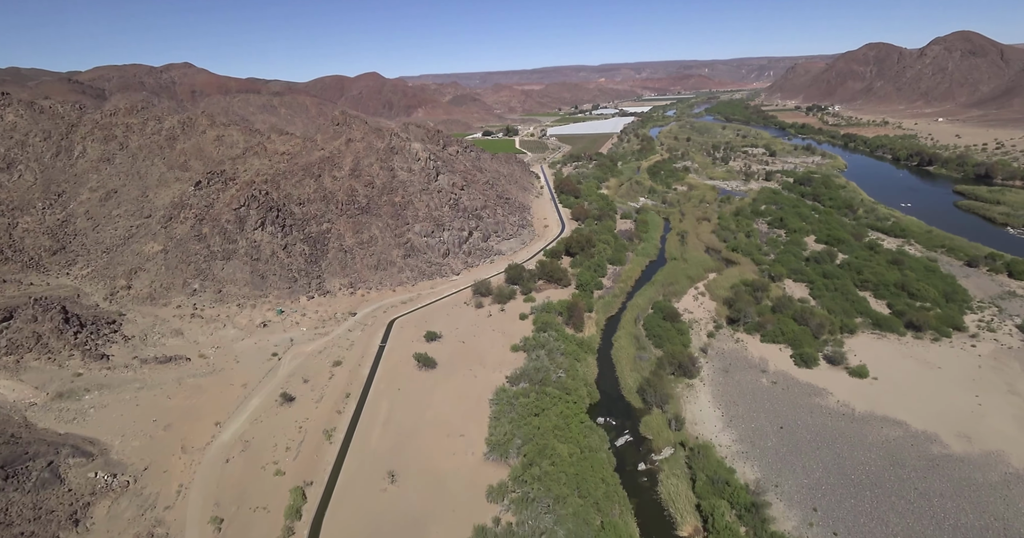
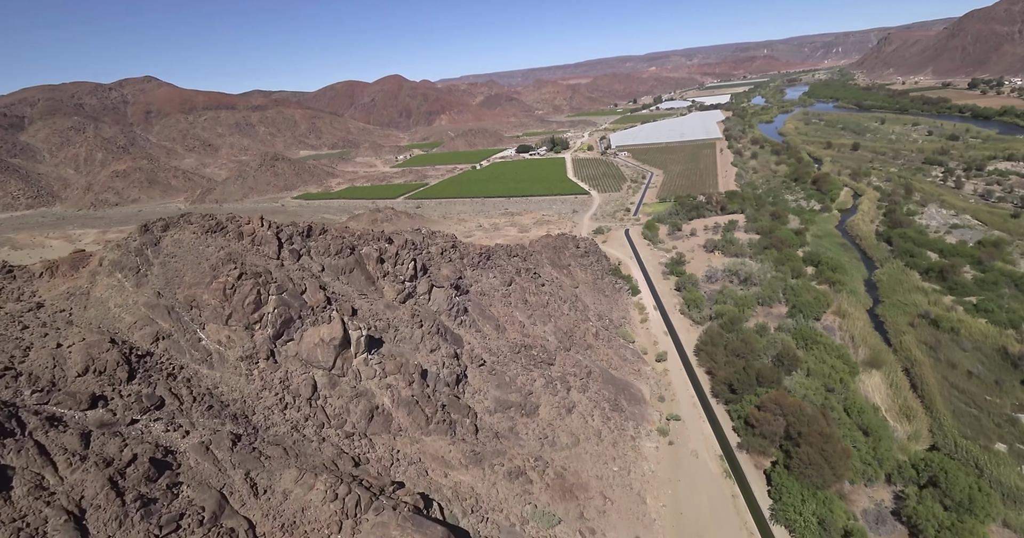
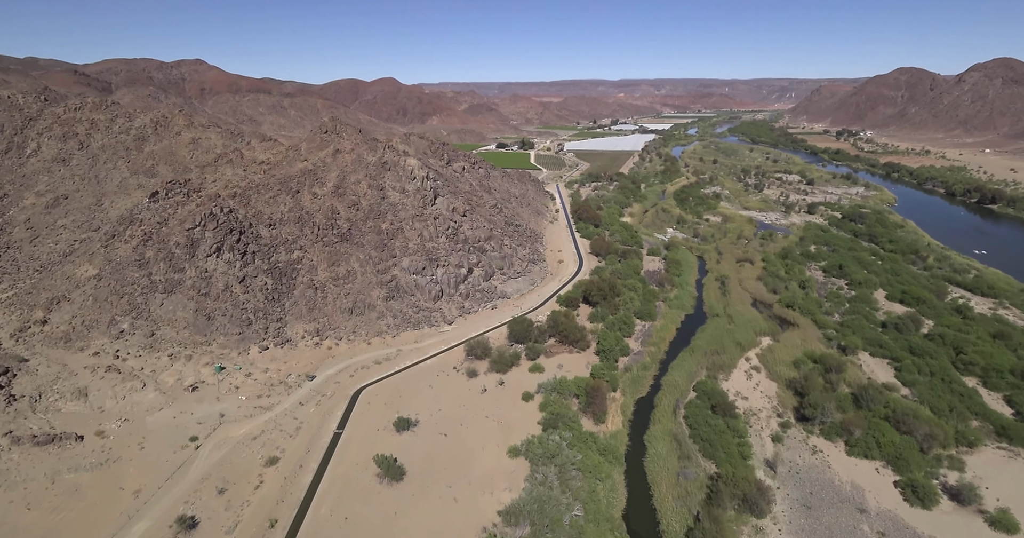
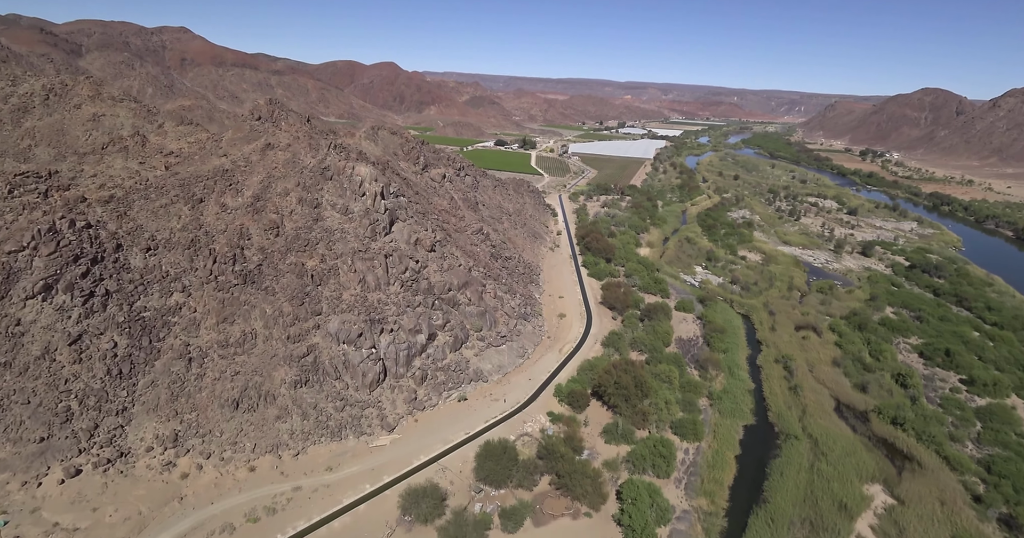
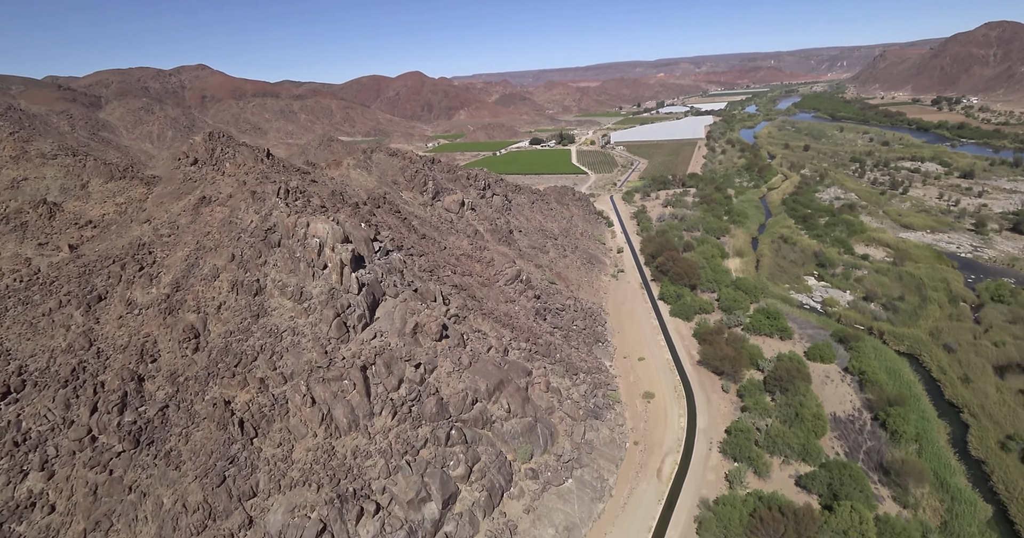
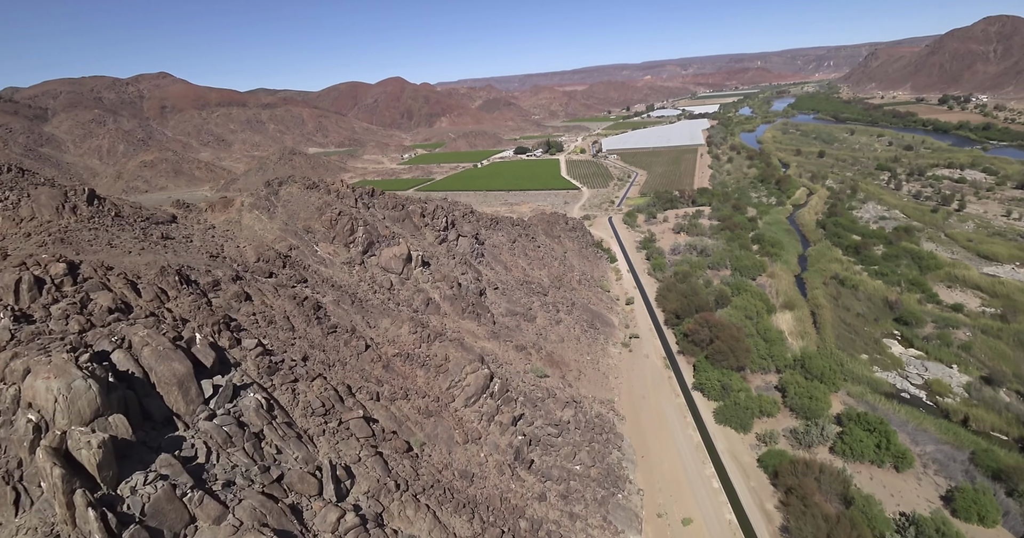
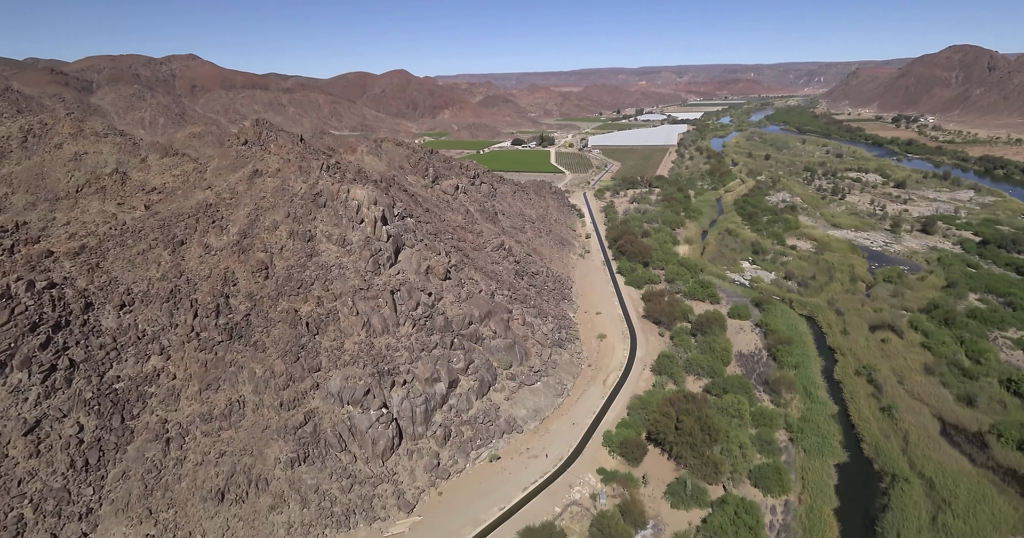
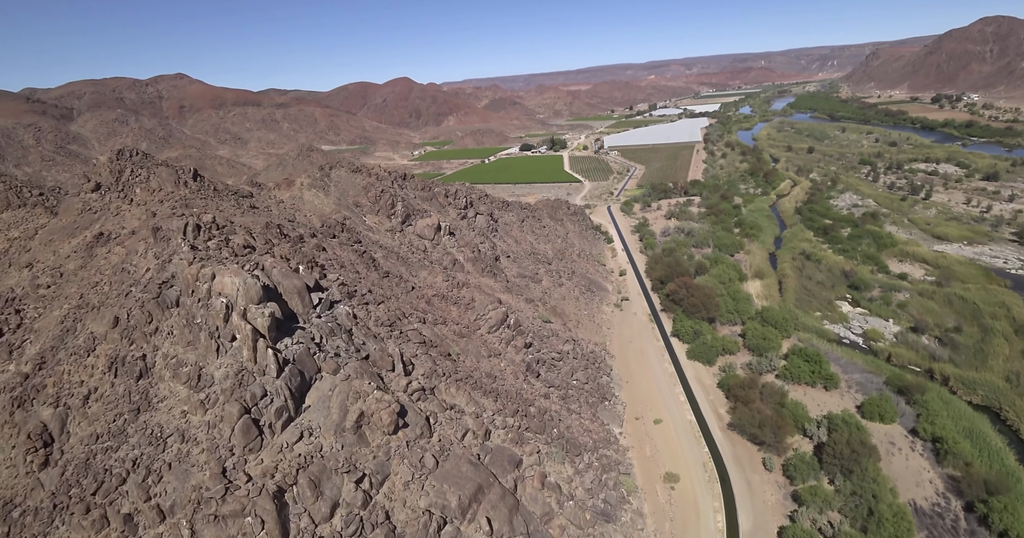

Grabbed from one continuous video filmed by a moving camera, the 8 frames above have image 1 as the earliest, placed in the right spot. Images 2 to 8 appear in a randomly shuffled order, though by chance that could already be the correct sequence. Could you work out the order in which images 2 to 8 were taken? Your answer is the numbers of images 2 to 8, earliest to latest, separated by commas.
3, 4, 7, 5, 8, 6, 2
